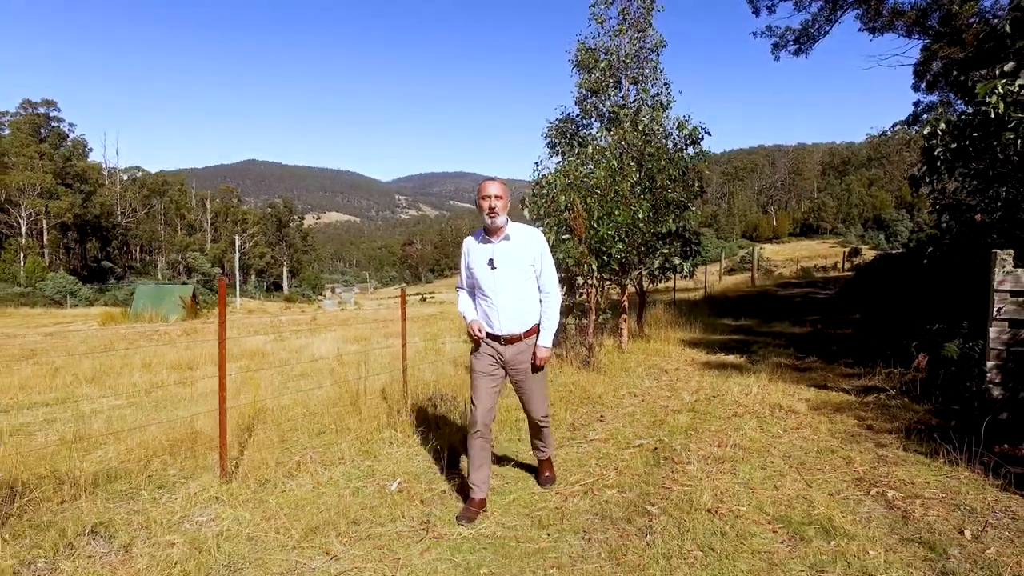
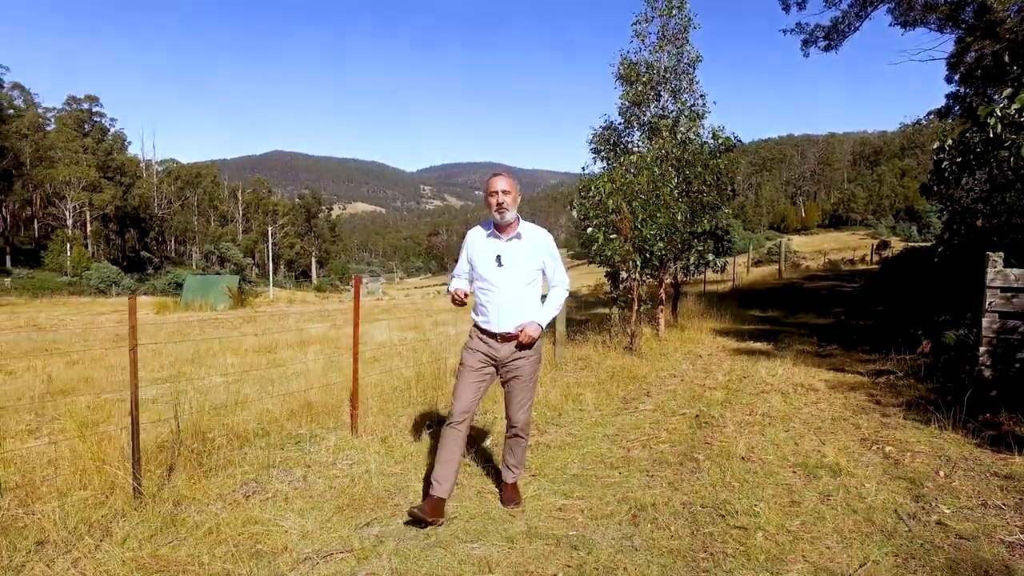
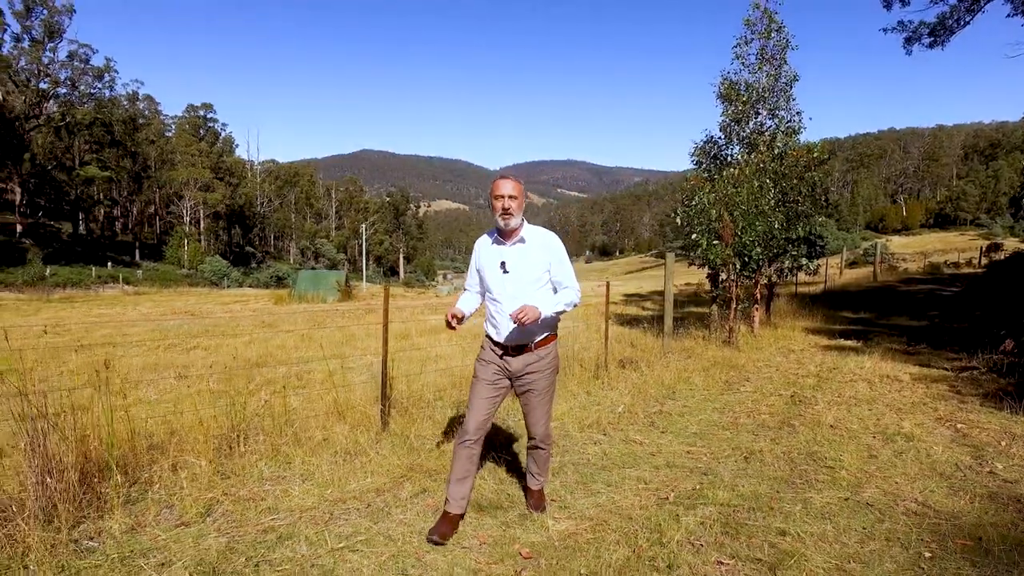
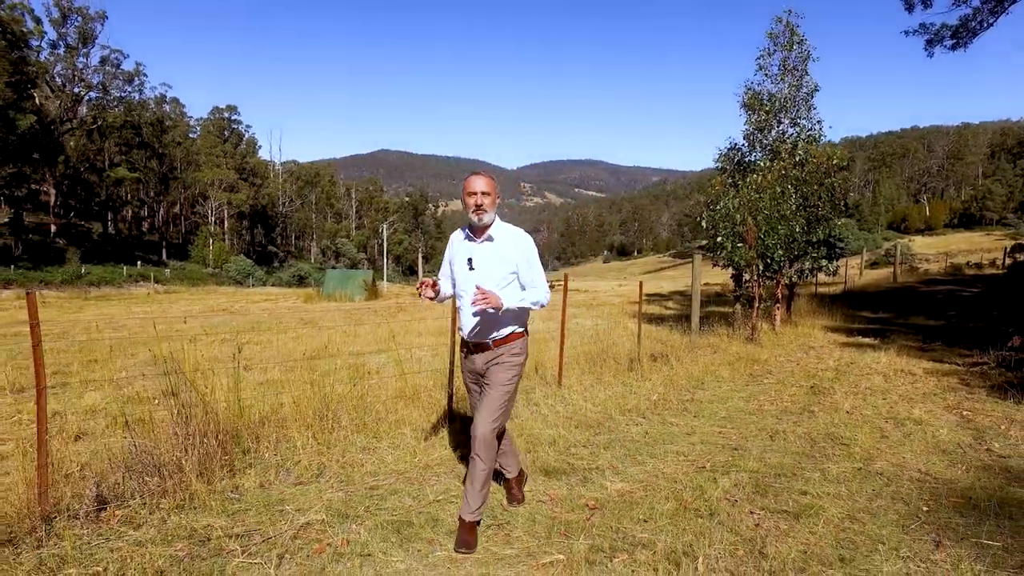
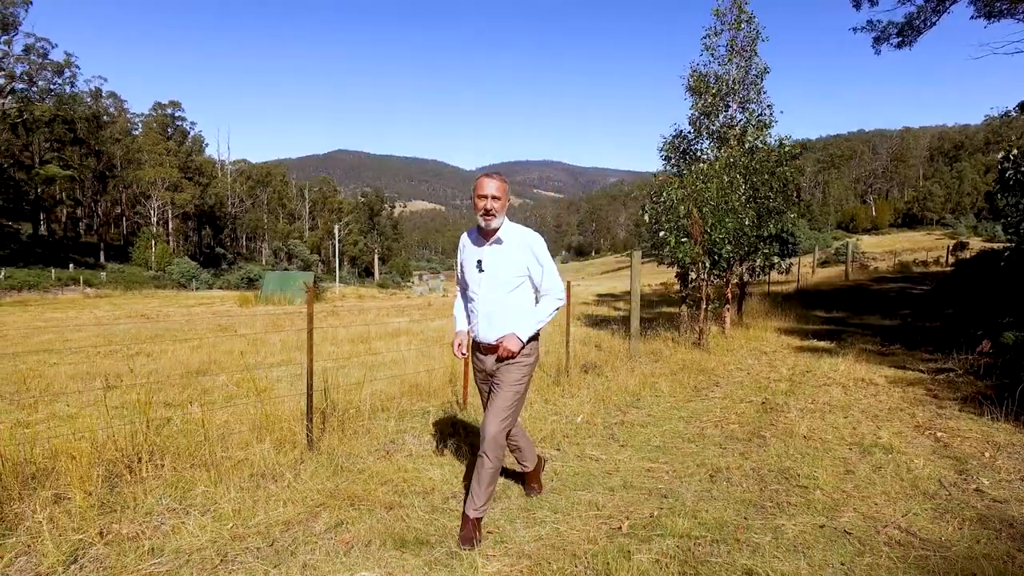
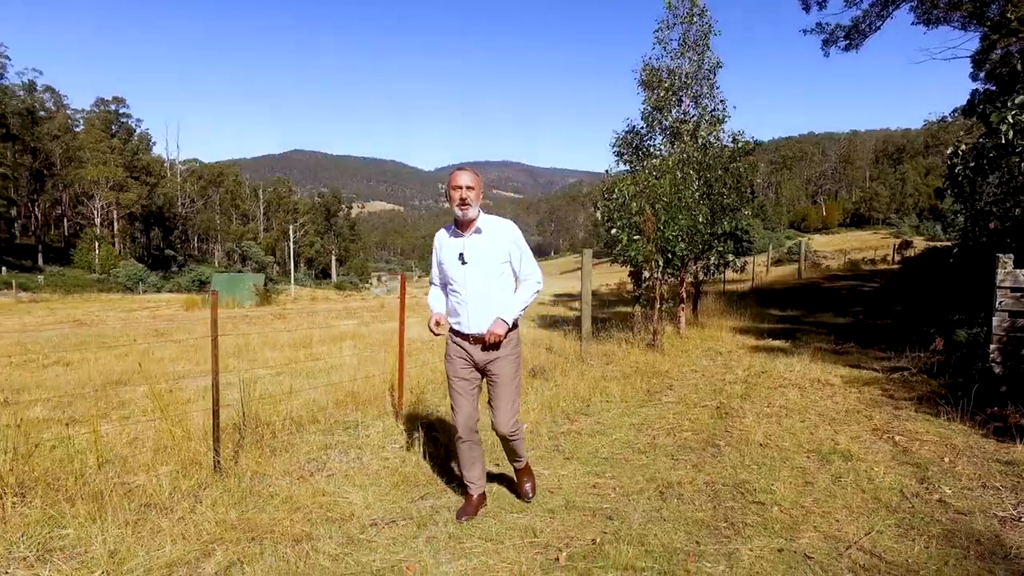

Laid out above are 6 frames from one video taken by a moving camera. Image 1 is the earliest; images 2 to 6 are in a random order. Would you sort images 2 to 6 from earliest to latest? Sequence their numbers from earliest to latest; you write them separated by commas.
2, 6, 5, 3, 4
